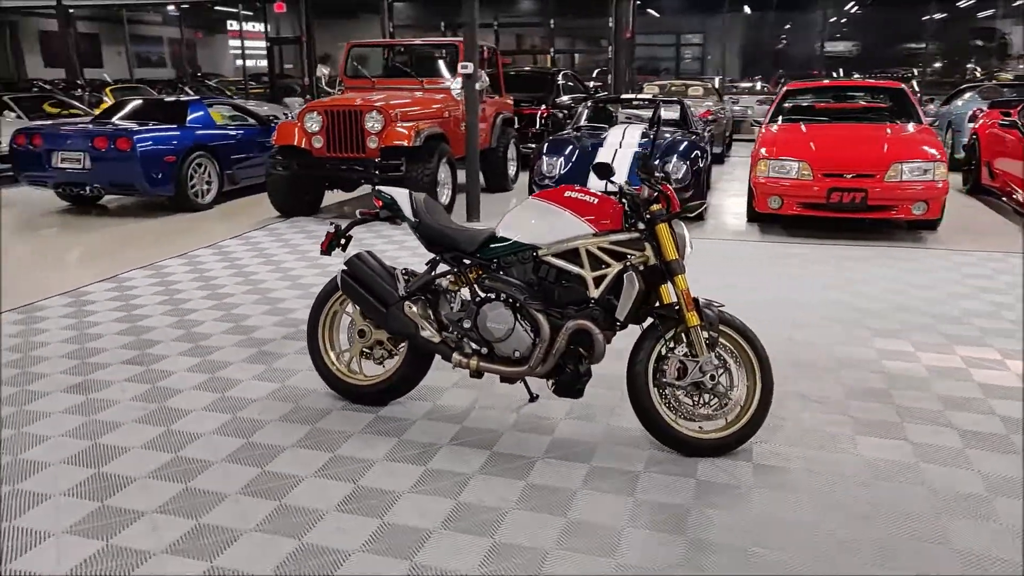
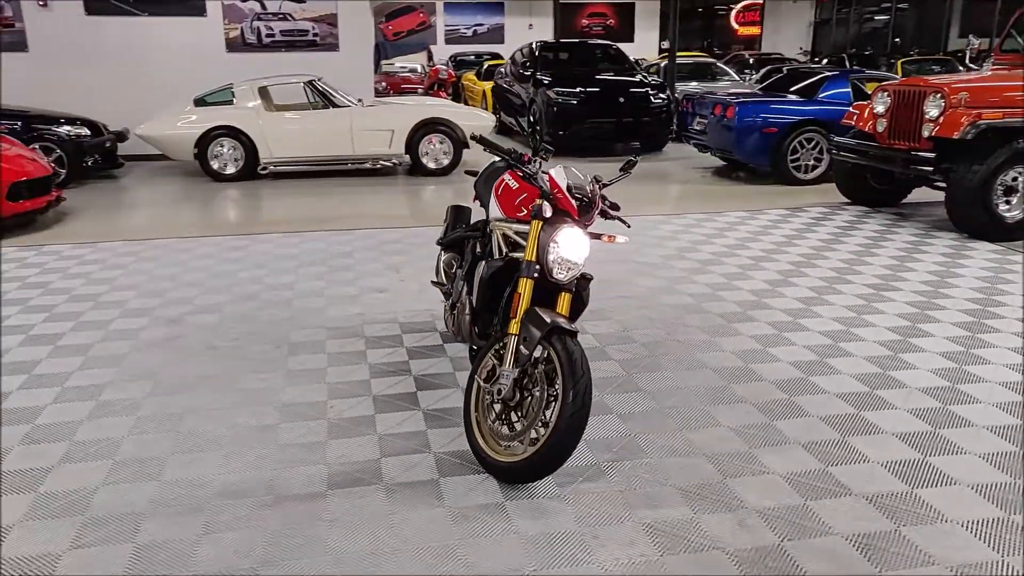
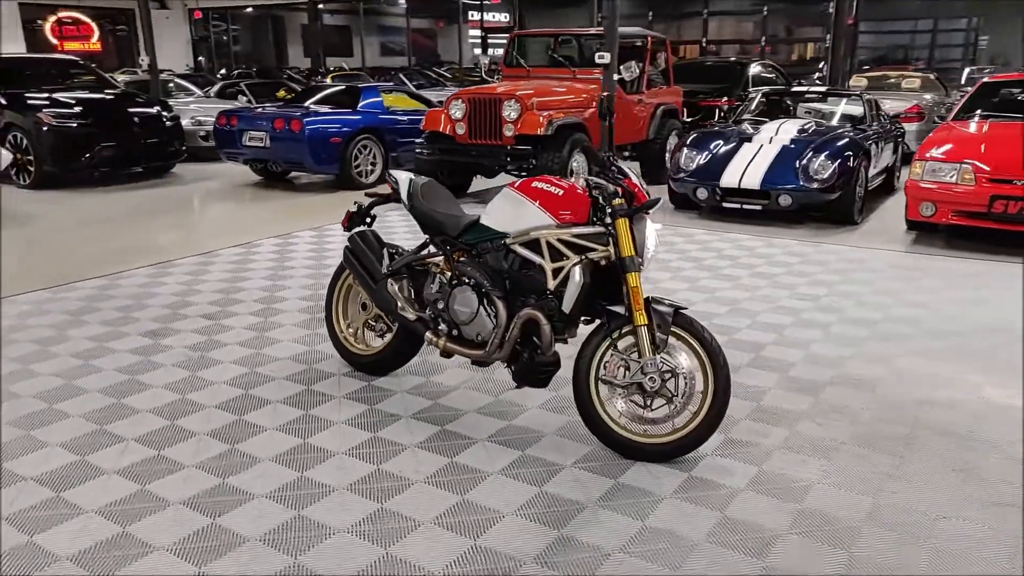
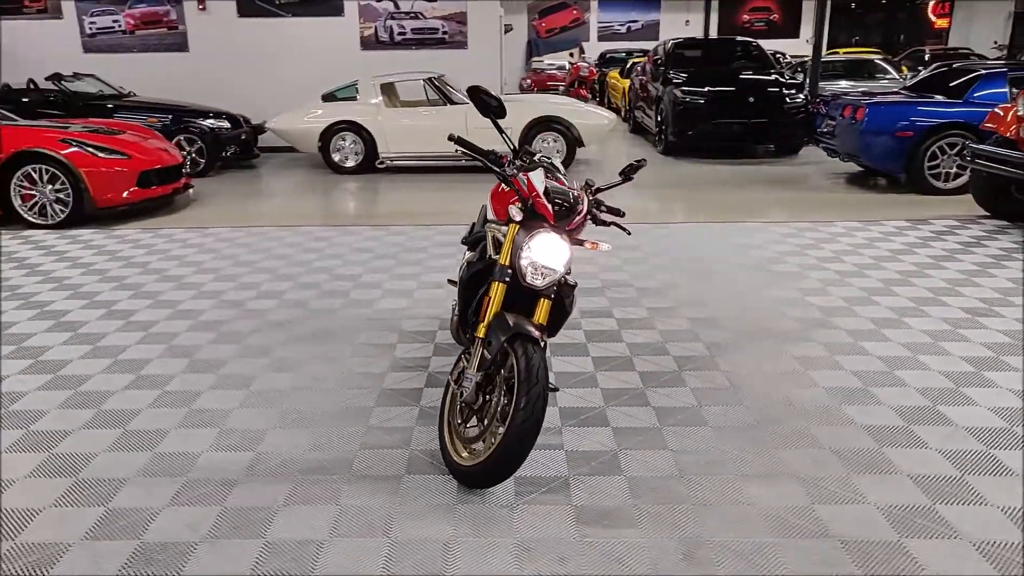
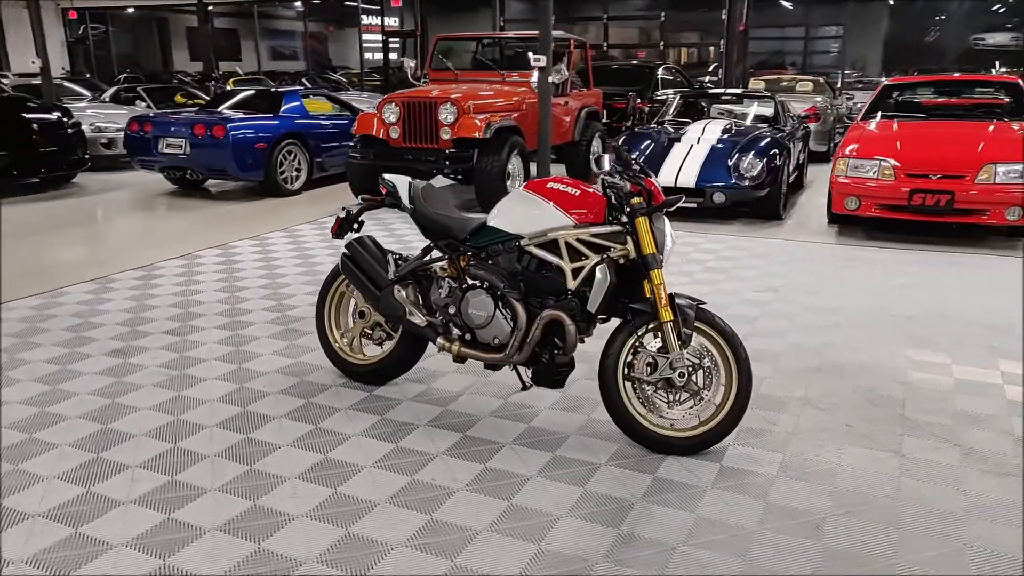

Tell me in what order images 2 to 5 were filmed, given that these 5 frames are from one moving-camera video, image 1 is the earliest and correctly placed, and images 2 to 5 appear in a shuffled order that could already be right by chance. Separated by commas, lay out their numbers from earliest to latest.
5, 3, 2, 4
